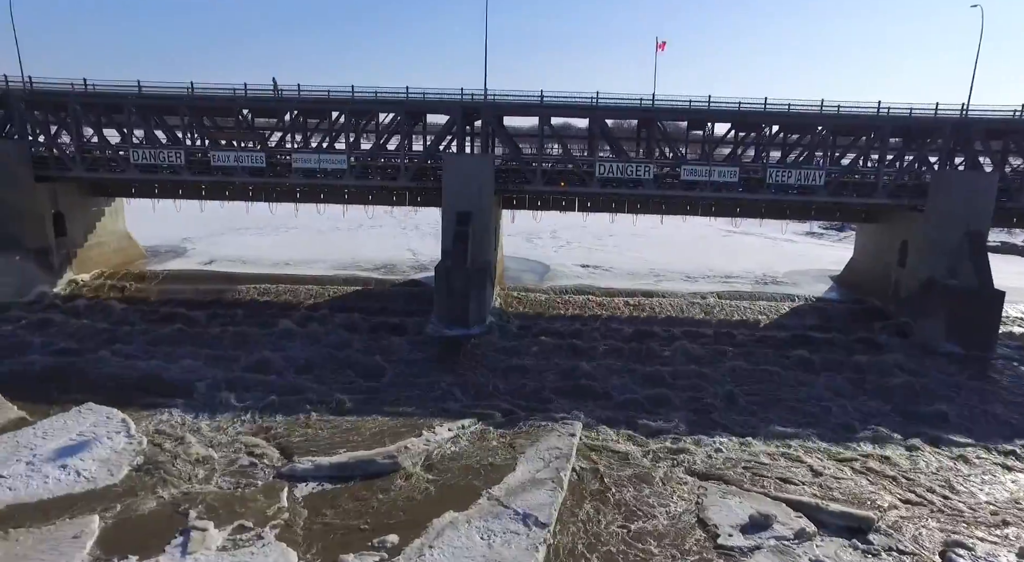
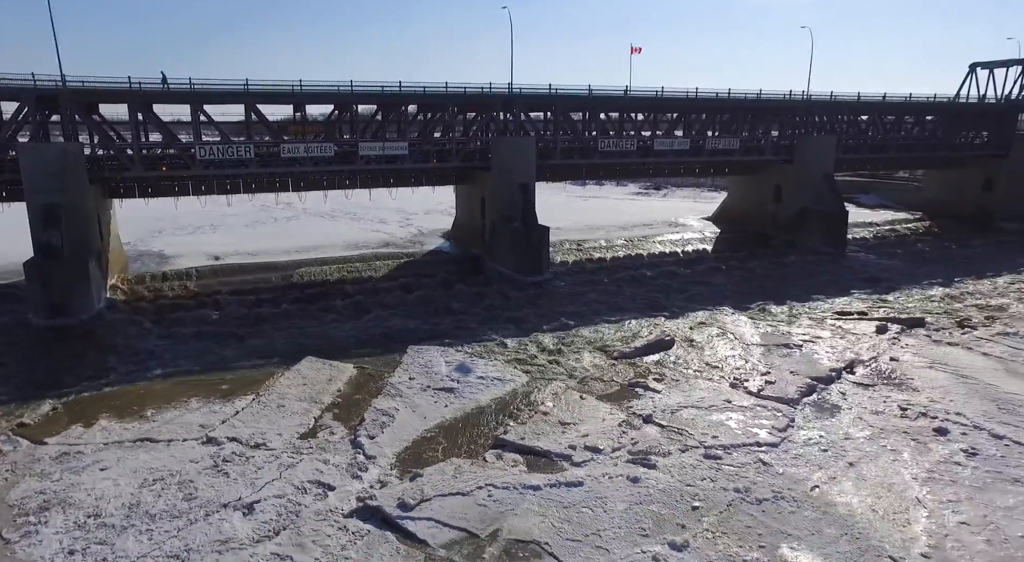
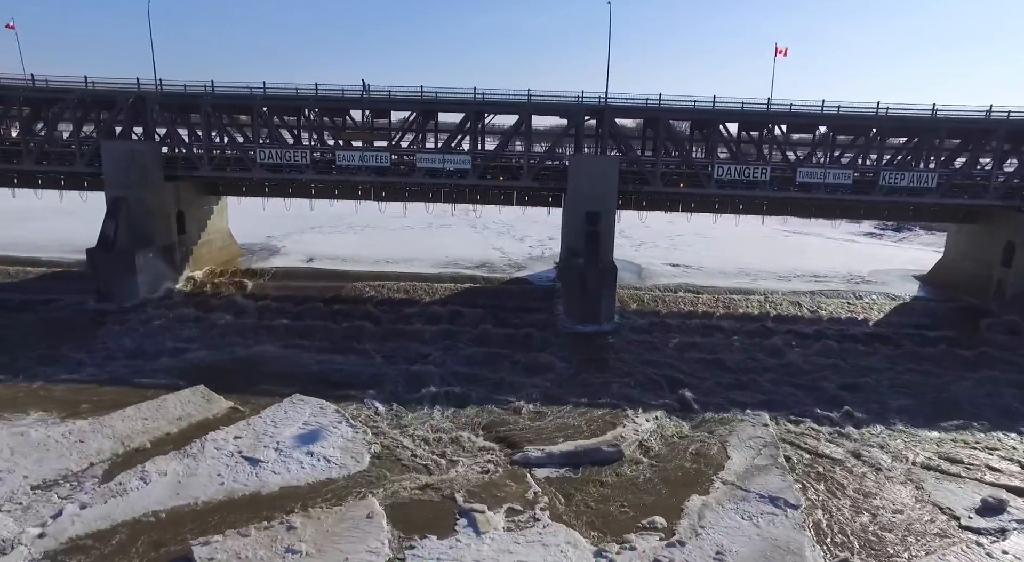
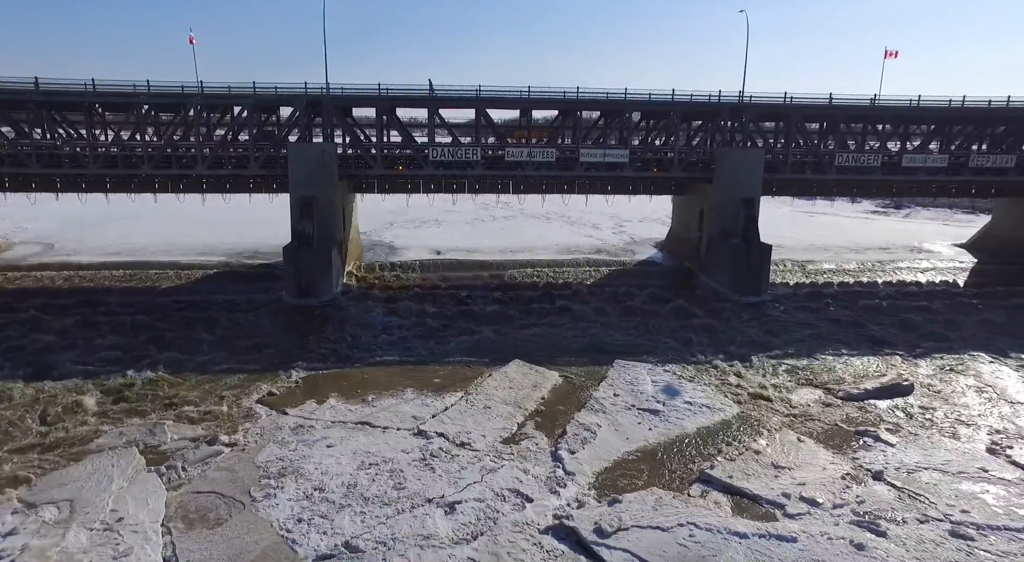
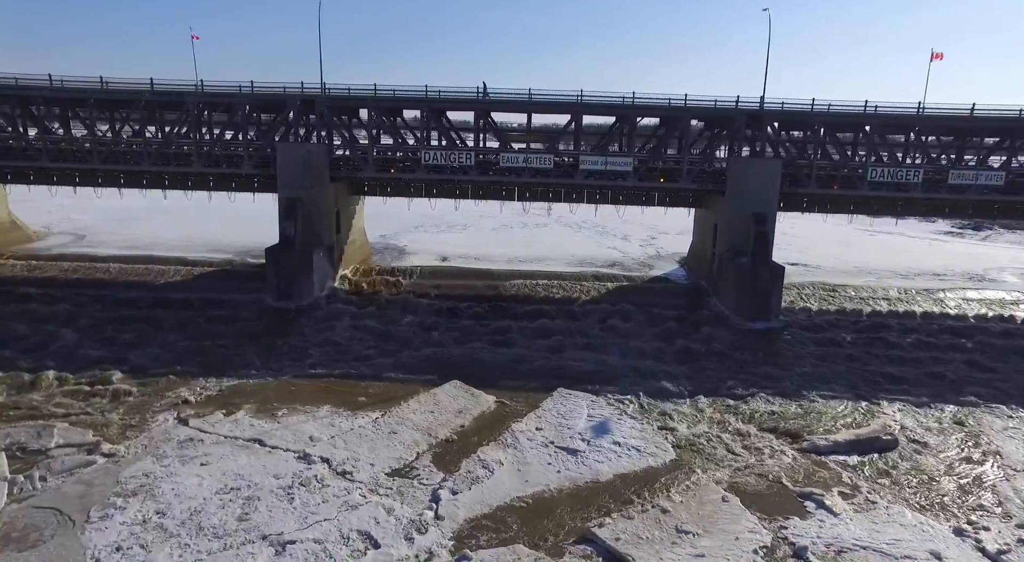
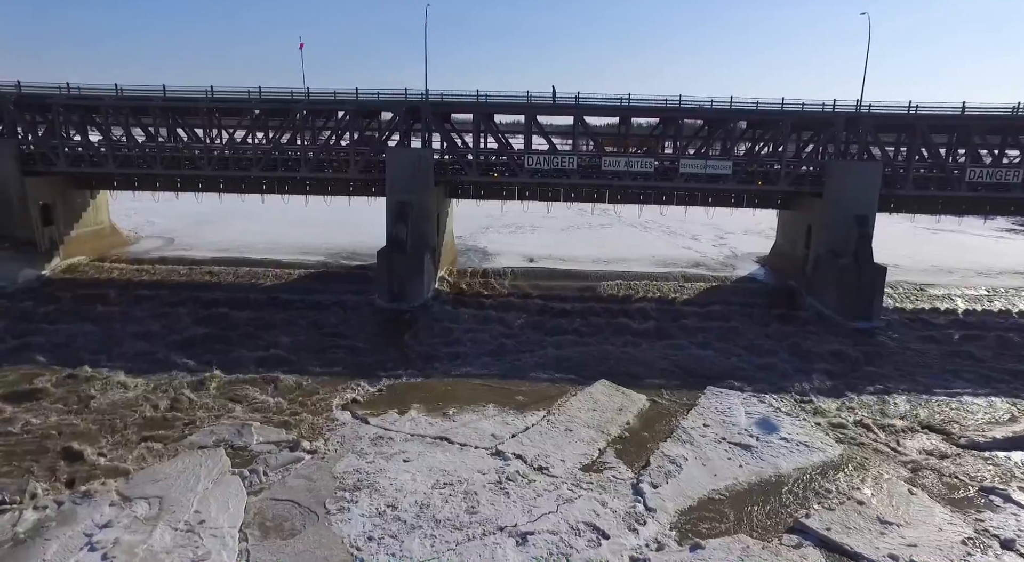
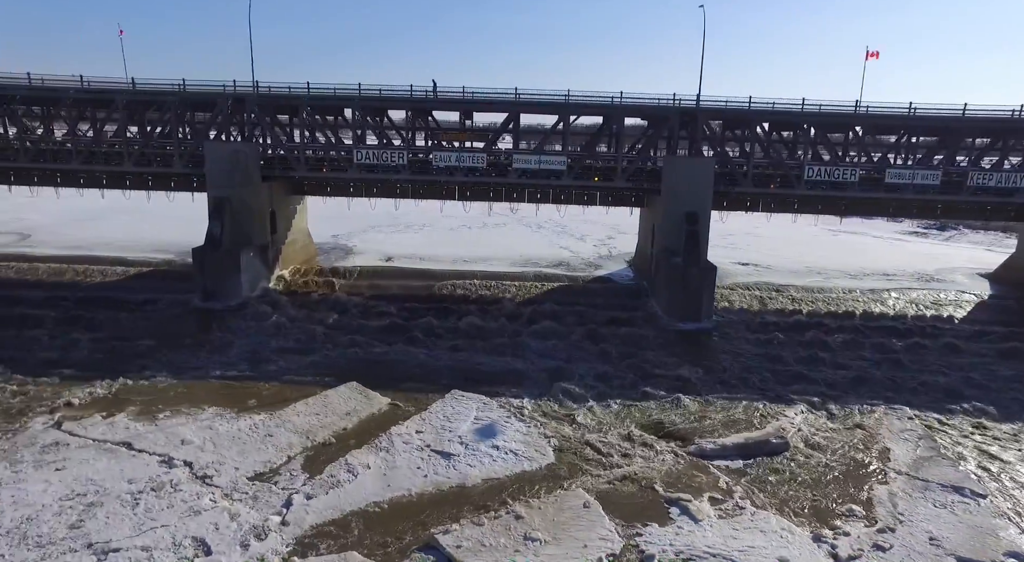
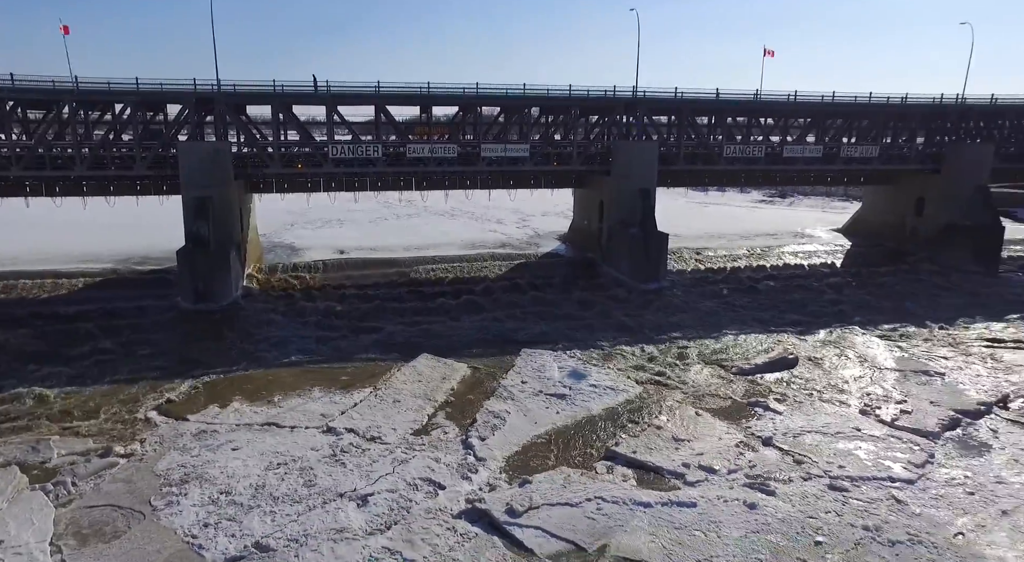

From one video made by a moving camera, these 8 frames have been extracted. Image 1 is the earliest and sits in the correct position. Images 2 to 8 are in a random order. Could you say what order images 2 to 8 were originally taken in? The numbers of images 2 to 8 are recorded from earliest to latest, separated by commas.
3, 7, 5, 6, 4, 8, 2
